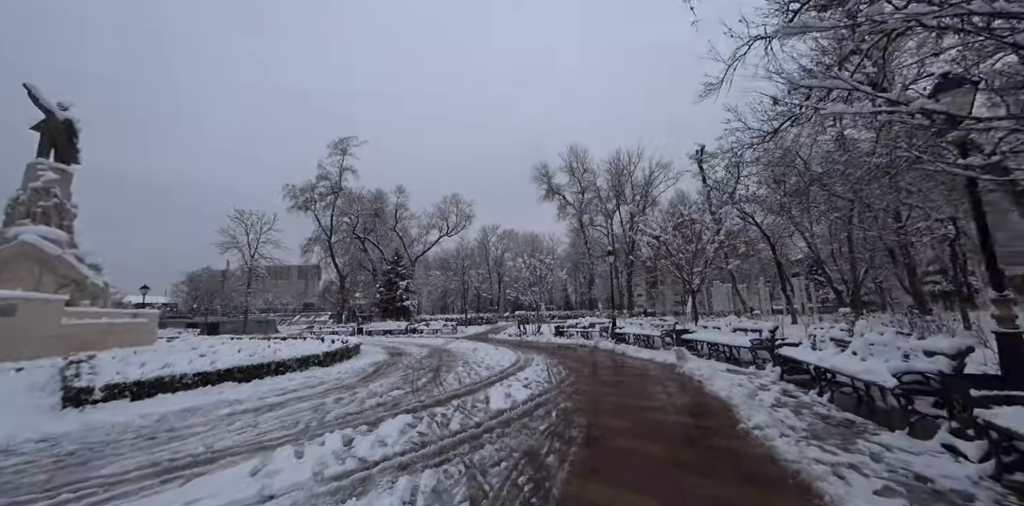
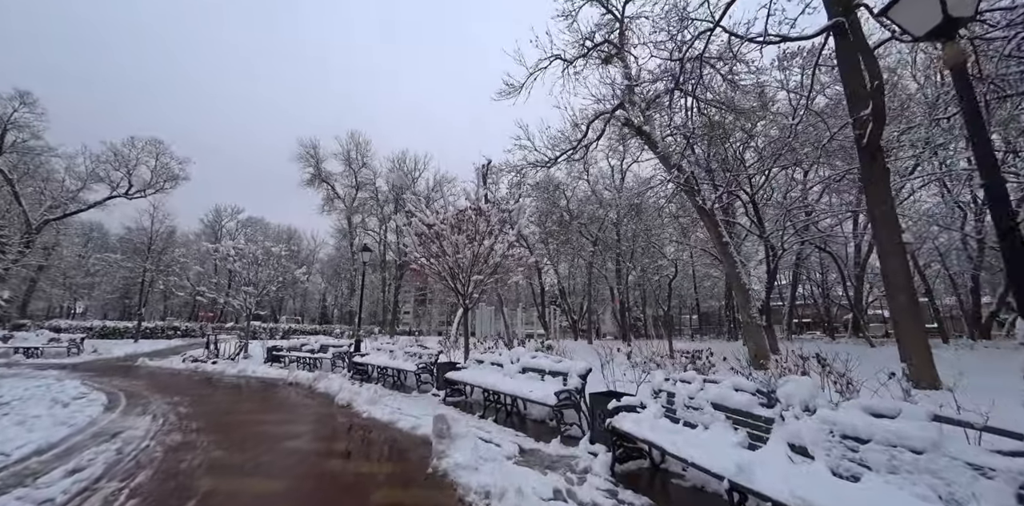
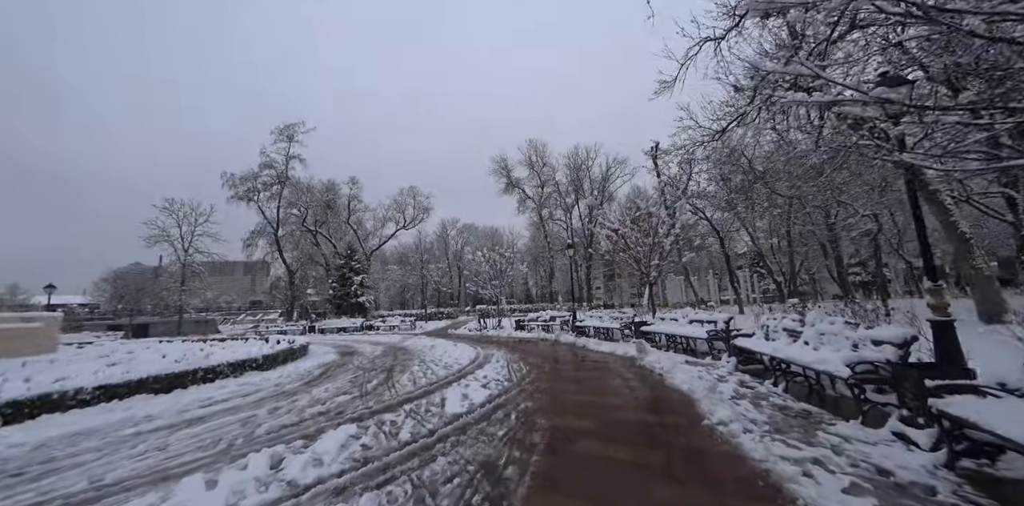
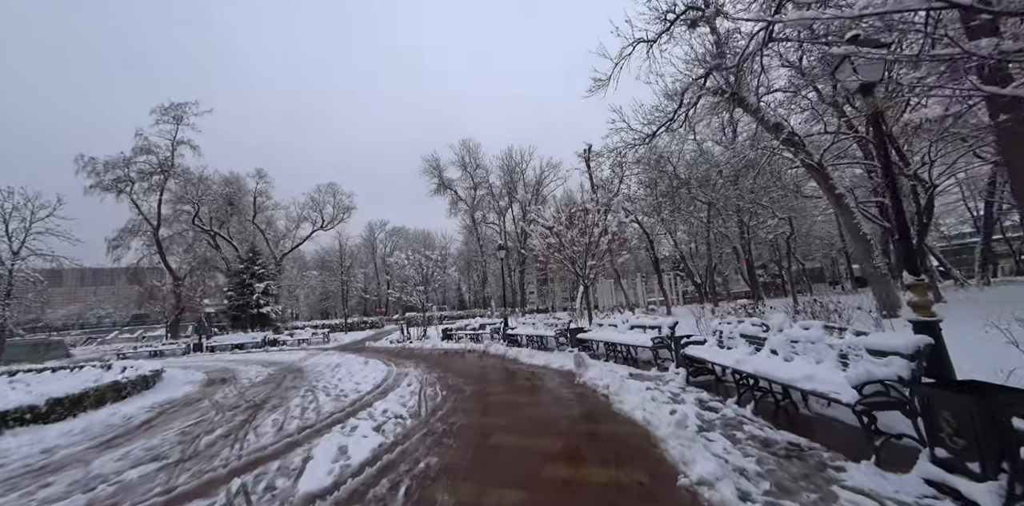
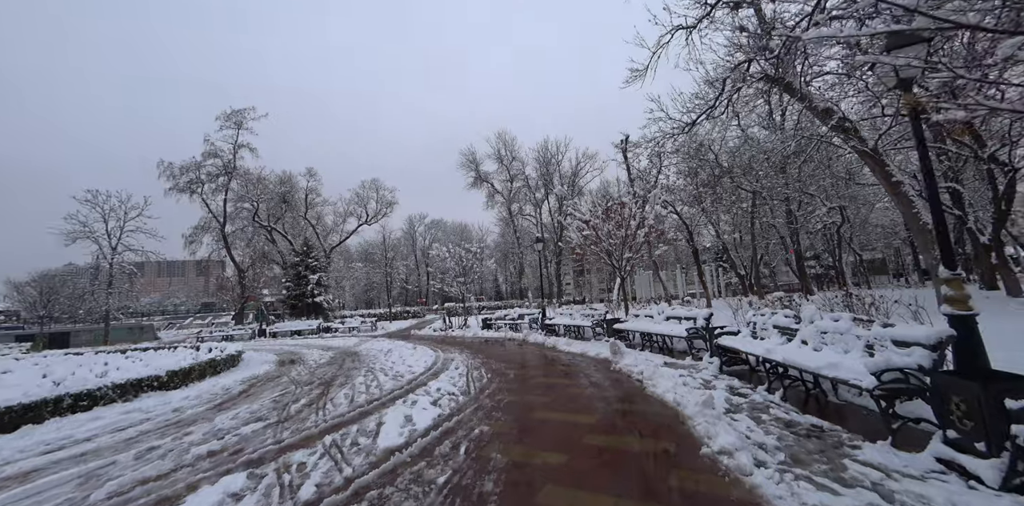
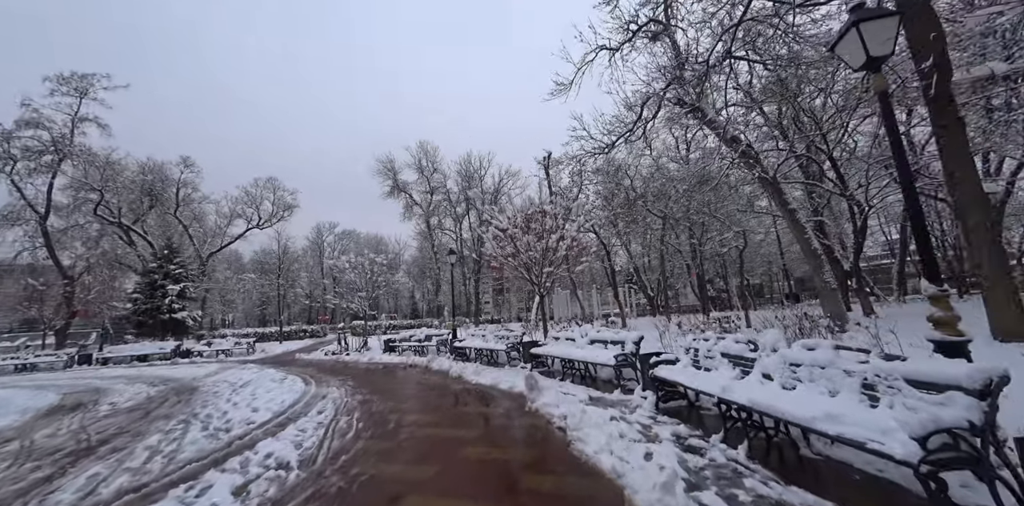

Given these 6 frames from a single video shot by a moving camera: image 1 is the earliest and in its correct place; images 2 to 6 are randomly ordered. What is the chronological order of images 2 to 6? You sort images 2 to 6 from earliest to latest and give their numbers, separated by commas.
3, 5, 4, 6, 2
